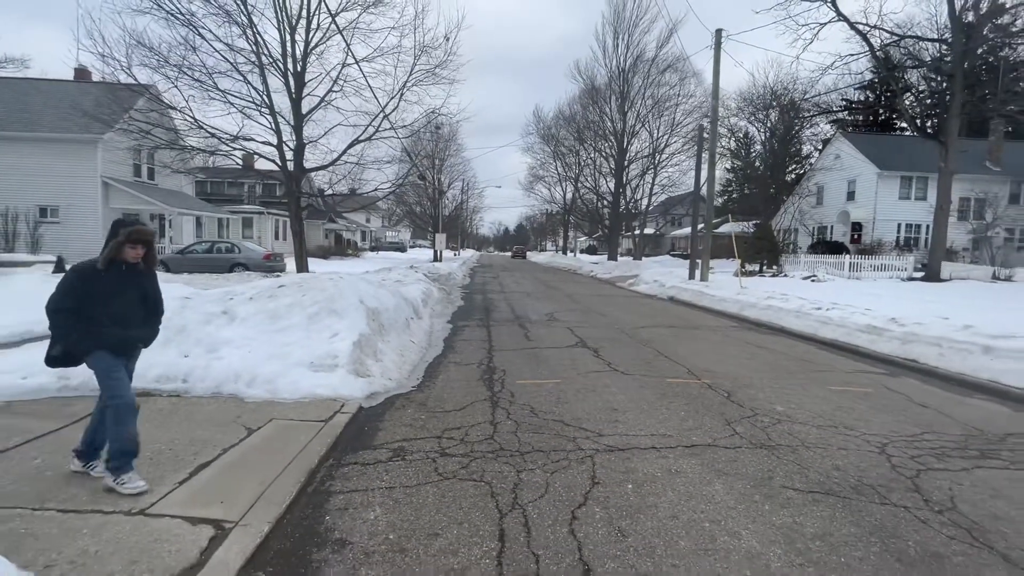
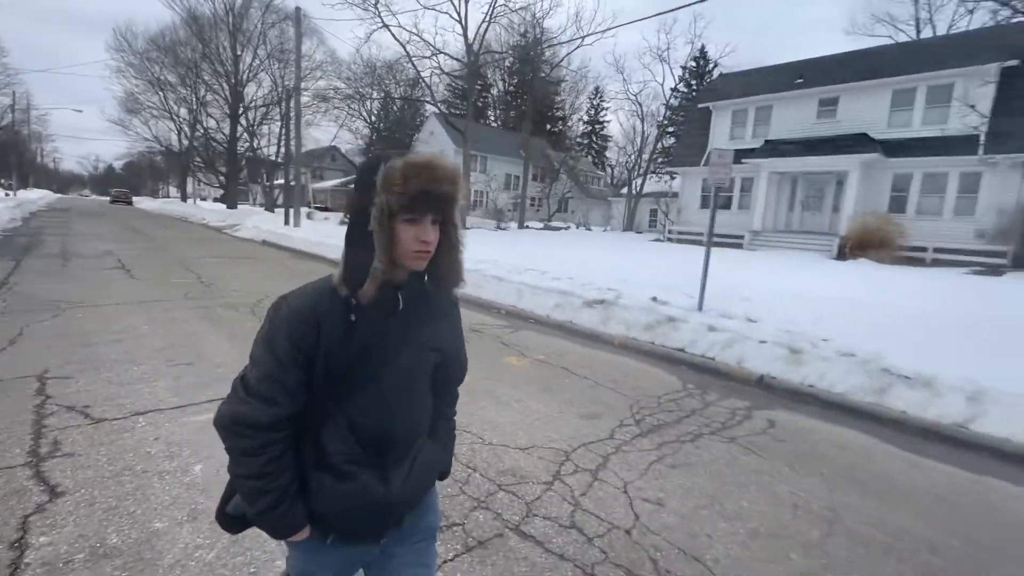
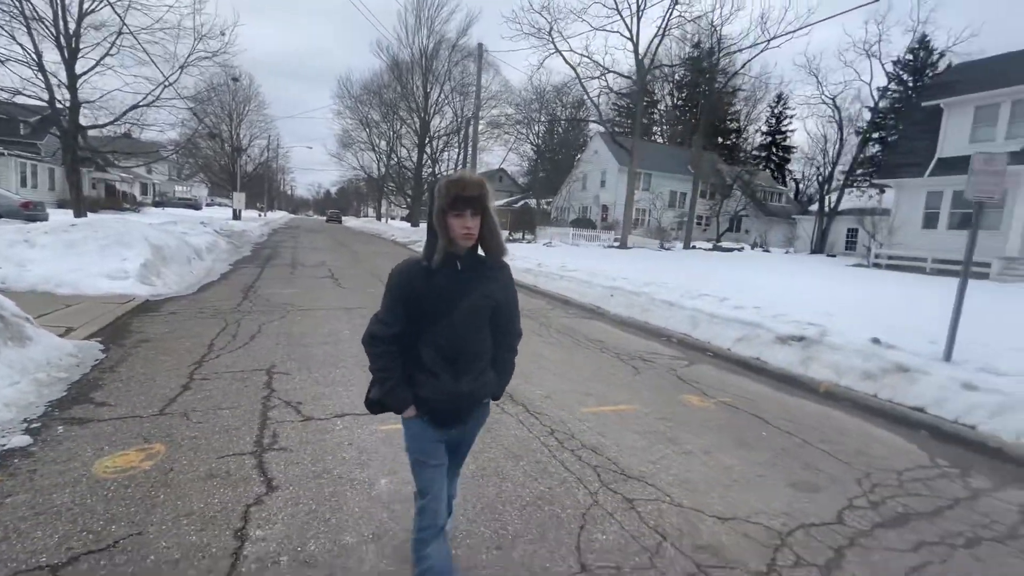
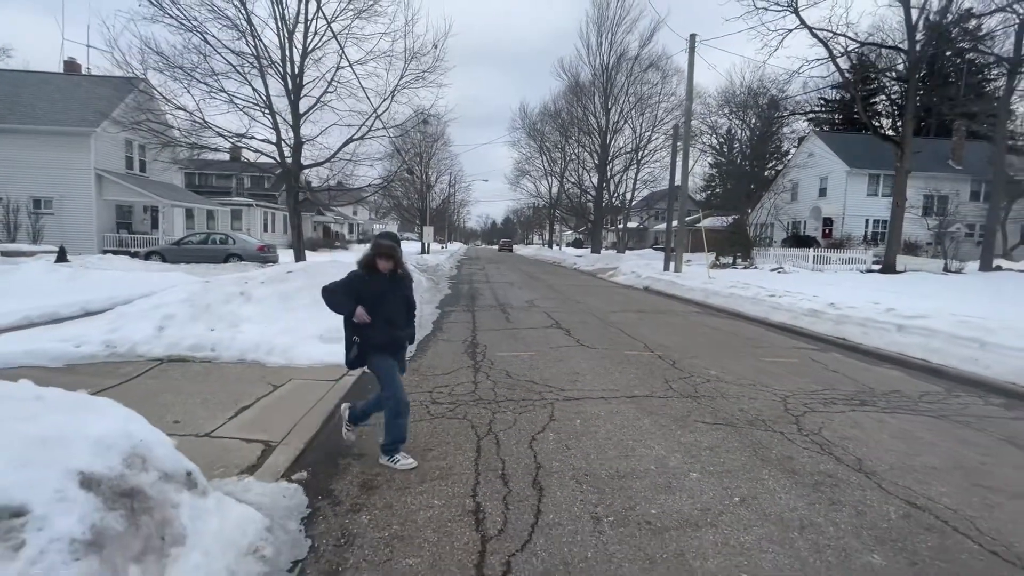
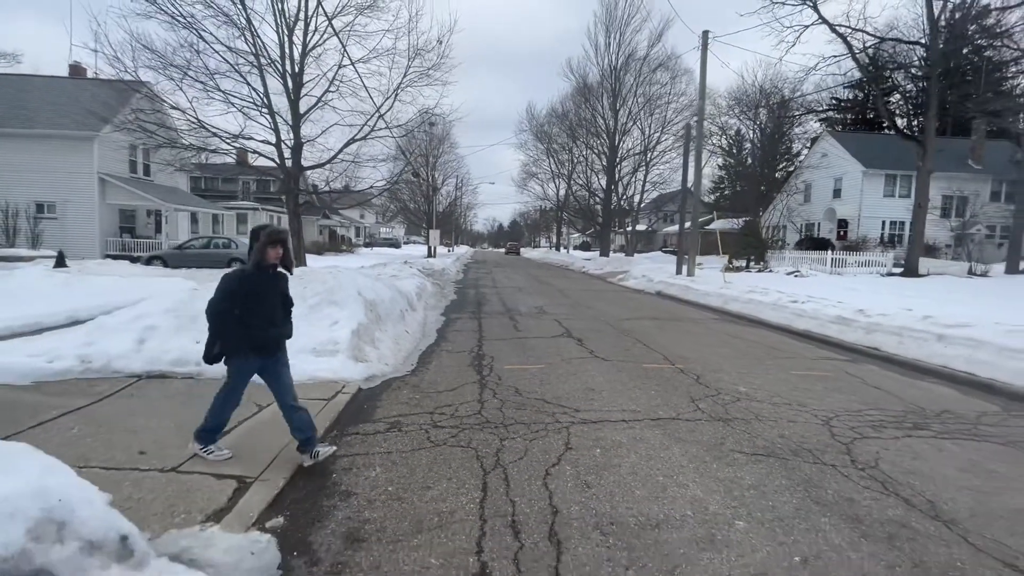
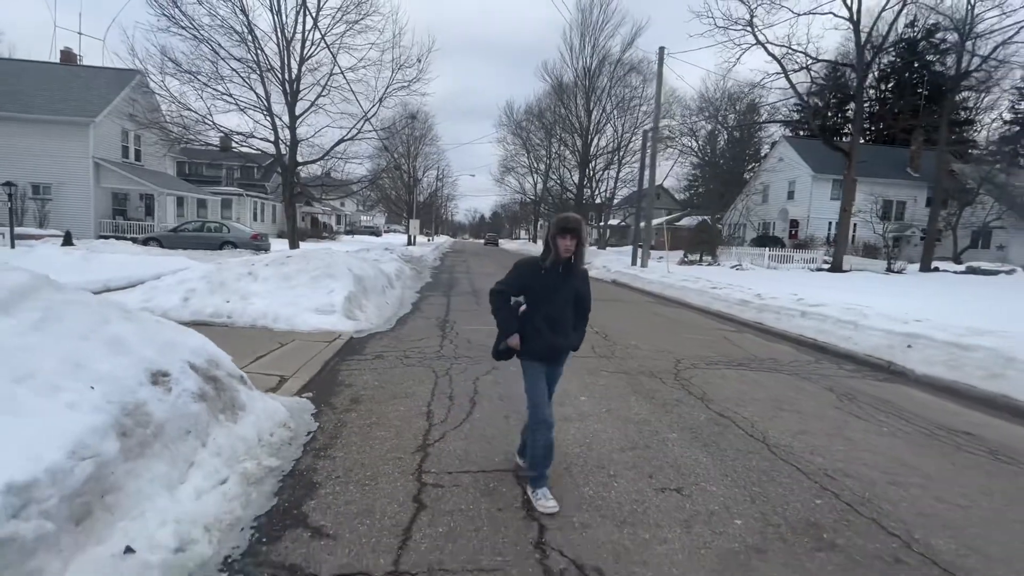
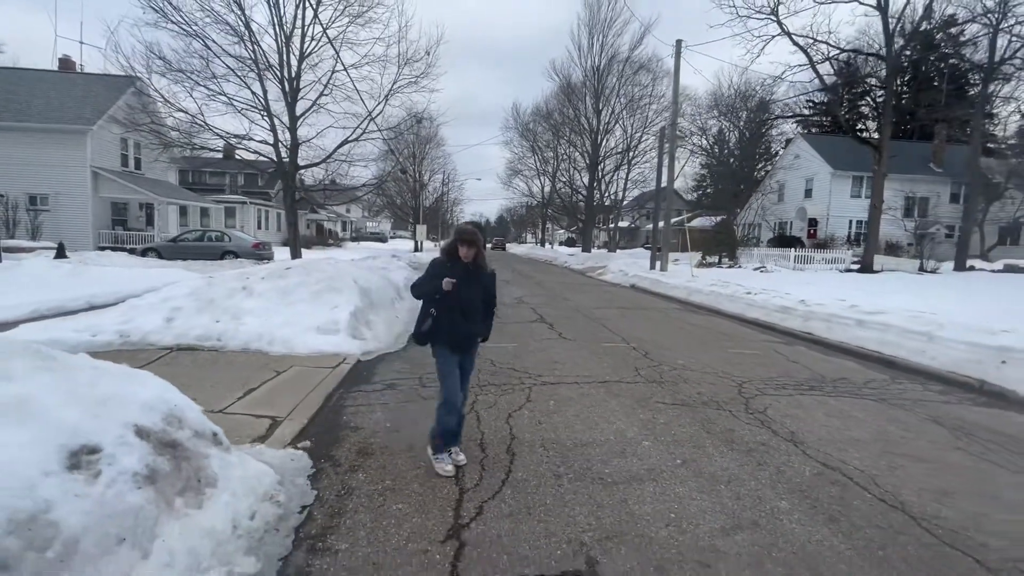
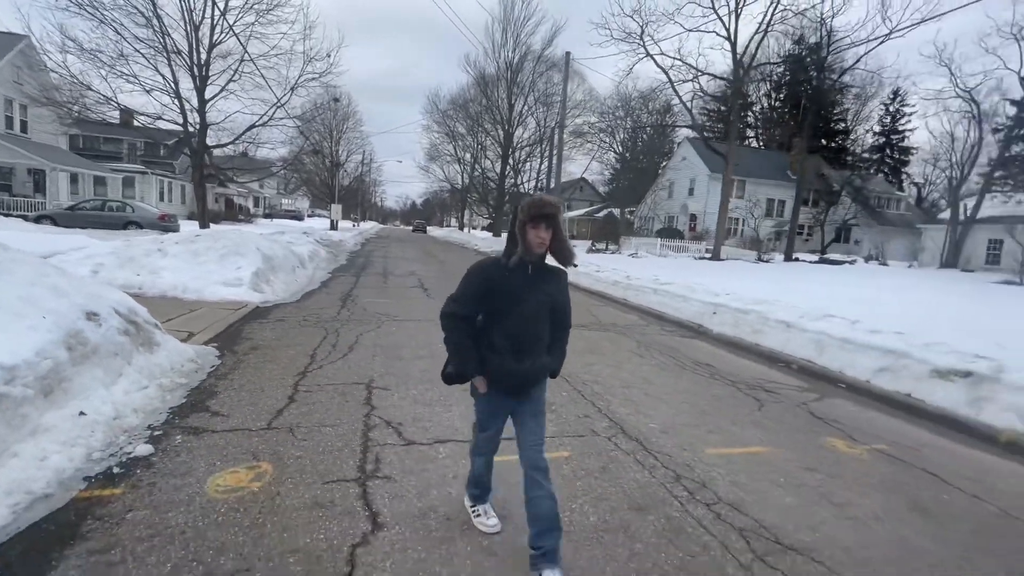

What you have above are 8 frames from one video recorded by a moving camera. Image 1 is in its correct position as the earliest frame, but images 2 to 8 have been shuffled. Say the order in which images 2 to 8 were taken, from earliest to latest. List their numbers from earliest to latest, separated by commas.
5, 4, 7, 6, 8, 3, 2
